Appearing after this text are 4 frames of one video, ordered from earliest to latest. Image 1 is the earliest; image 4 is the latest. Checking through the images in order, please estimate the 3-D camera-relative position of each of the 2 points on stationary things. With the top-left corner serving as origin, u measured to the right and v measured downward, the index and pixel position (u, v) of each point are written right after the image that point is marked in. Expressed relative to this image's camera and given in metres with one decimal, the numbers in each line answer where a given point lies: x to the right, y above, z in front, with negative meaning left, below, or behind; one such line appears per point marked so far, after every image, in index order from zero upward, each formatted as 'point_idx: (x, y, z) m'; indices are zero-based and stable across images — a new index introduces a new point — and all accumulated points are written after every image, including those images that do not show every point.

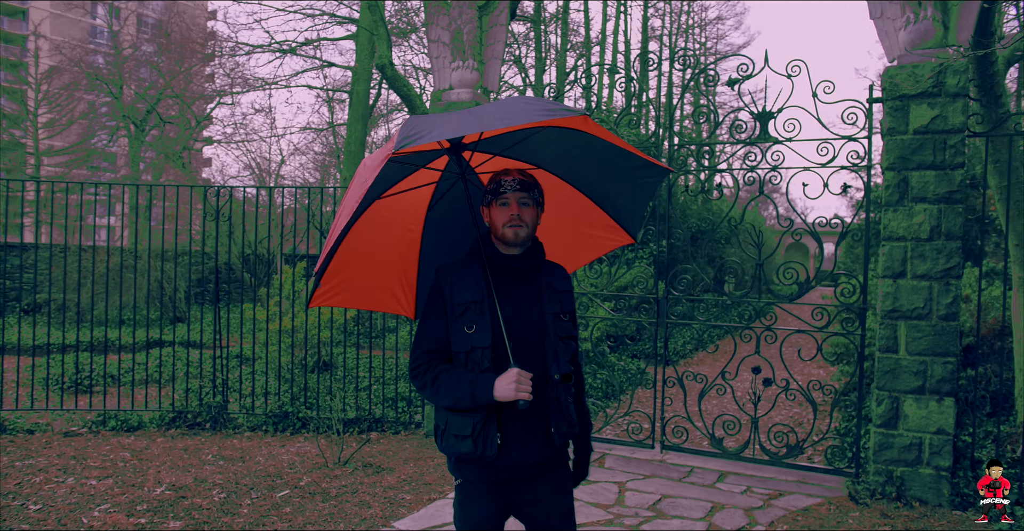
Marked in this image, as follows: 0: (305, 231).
0: (-3.3, +0.5, +11.7) m
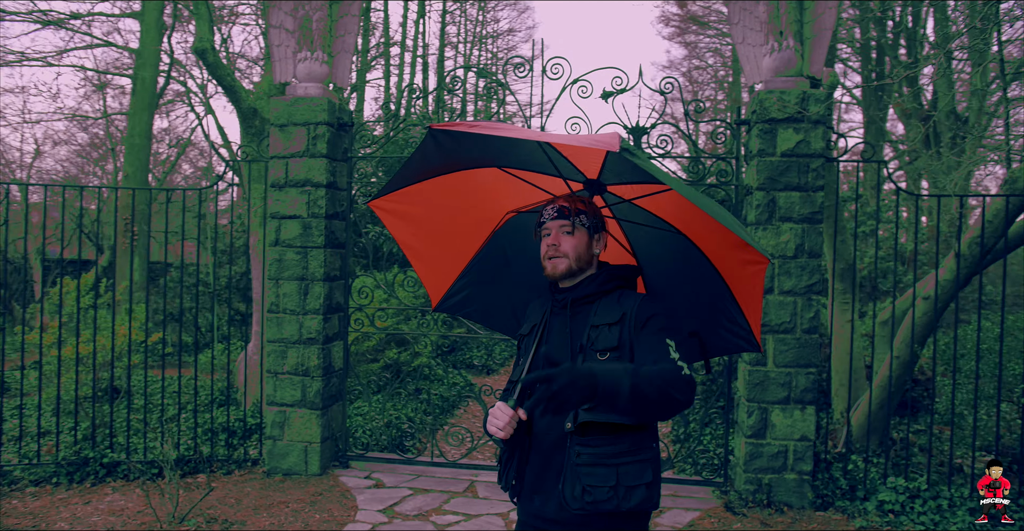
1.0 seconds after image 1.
0: (-5.8, +0.4, +10.0) m
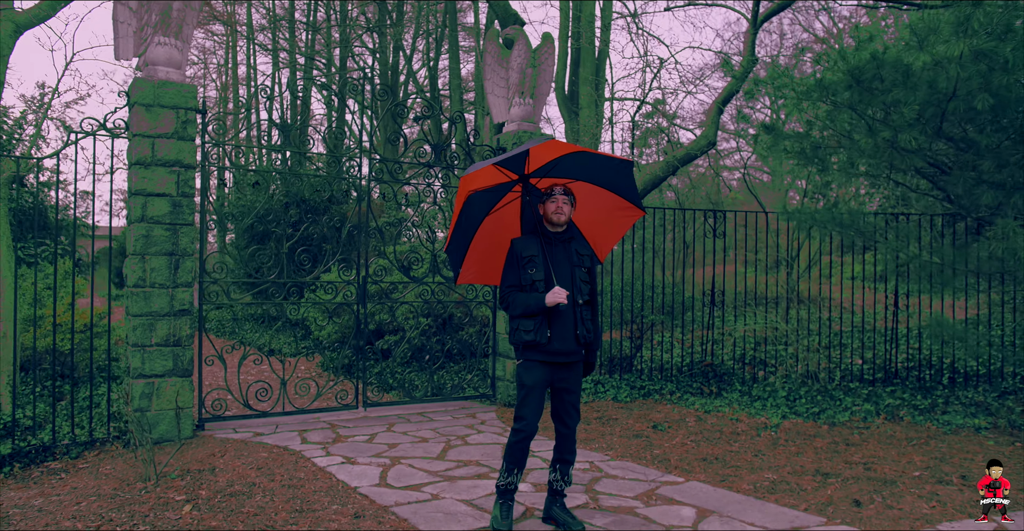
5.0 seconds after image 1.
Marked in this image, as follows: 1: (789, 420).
0: (-8.8, +0.5, +6.3) m
1: (+2.5, -1.4, +6.6) m
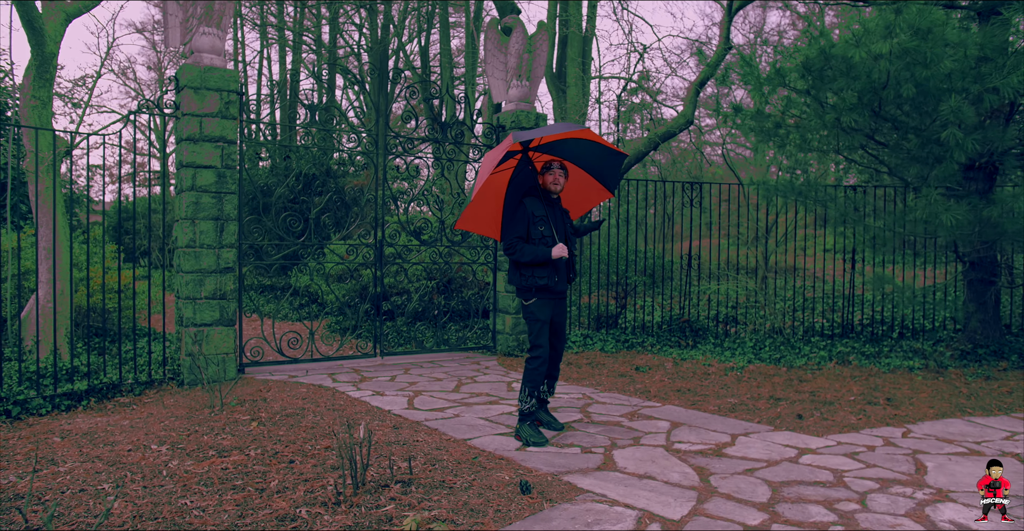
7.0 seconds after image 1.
0: (-8.8, +0.9, +7.0) m
1: (+2.5, -1.0, +7.6) m
